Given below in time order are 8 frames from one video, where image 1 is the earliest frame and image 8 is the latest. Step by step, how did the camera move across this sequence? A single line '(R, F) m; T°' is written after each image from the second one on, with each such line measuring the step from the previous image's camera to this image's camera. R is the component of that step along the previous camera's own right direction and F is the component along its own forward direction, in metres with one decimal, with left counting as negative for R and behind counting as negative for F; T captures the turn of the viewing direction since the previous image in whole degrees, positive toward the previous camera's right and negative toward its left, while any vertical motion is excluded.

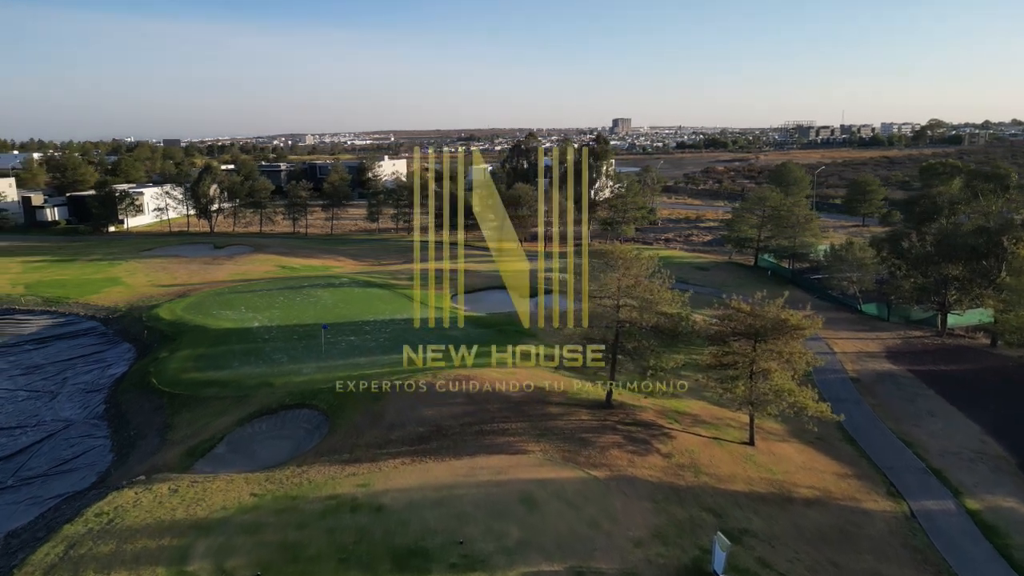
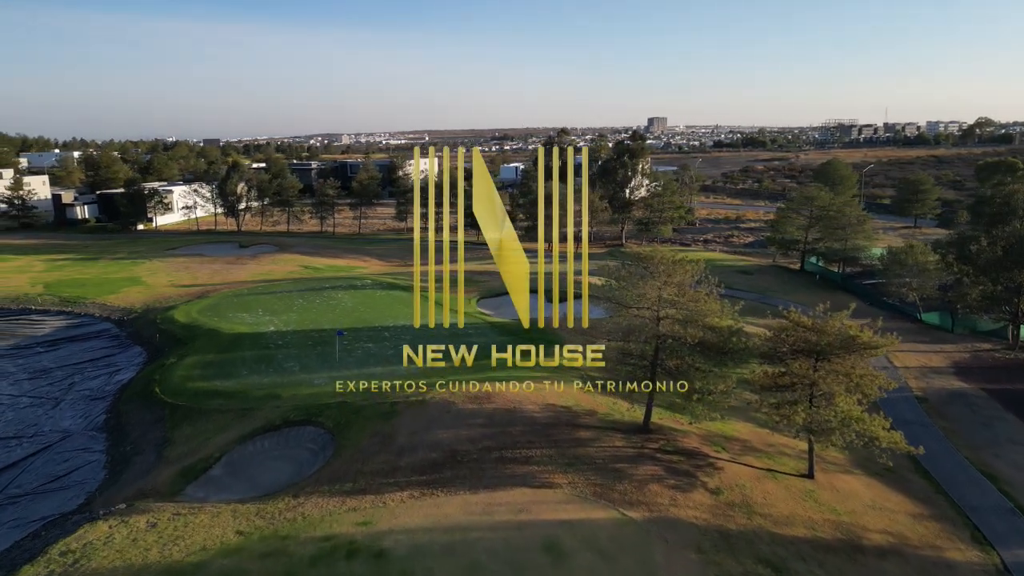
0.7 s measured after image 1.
(+0.2, +2.6) m; -3°
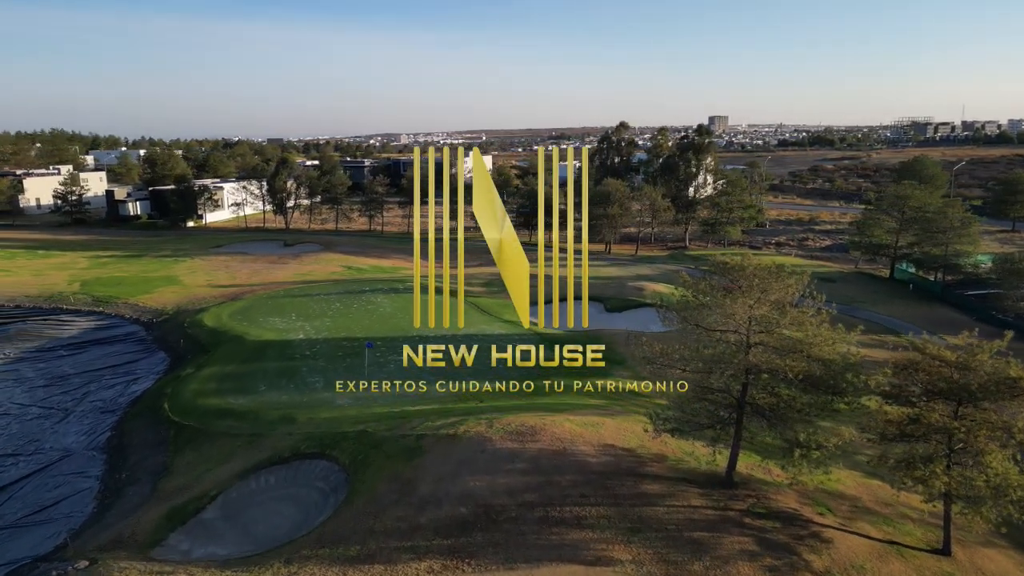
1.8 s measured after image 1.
(+0.1, +4.0) m; -4°
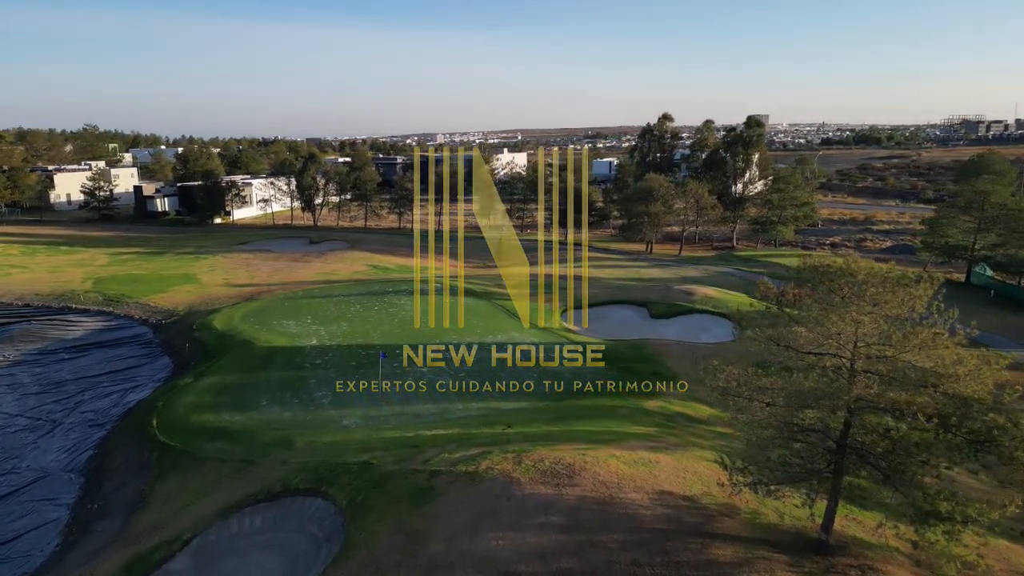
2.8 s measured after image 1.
(0.0, +3.5) m; -3°
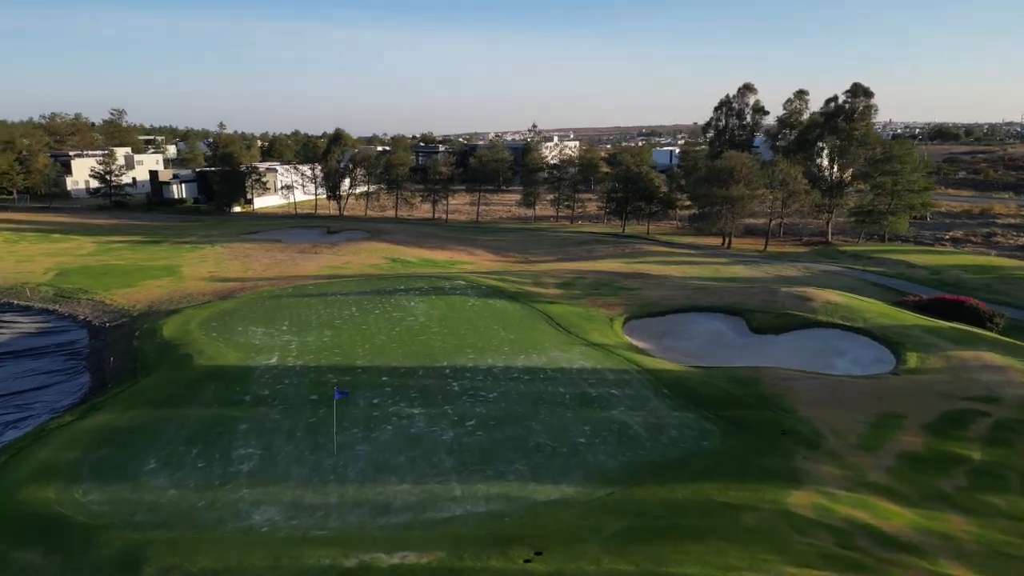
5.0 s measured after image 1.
(+0.2, +9.4) m; -4°
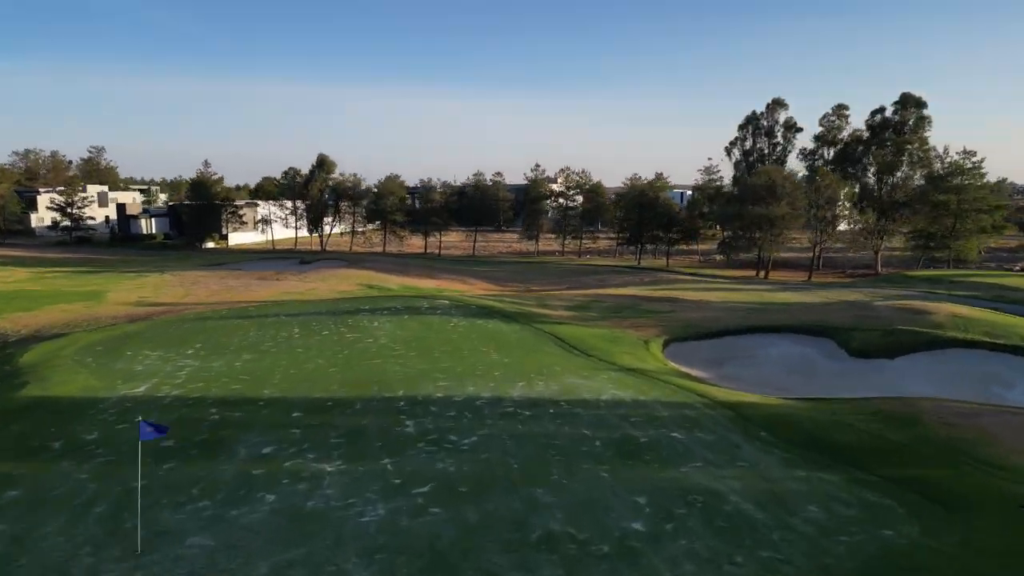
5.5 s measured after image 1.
(+0.2, +7.3) m; 0°
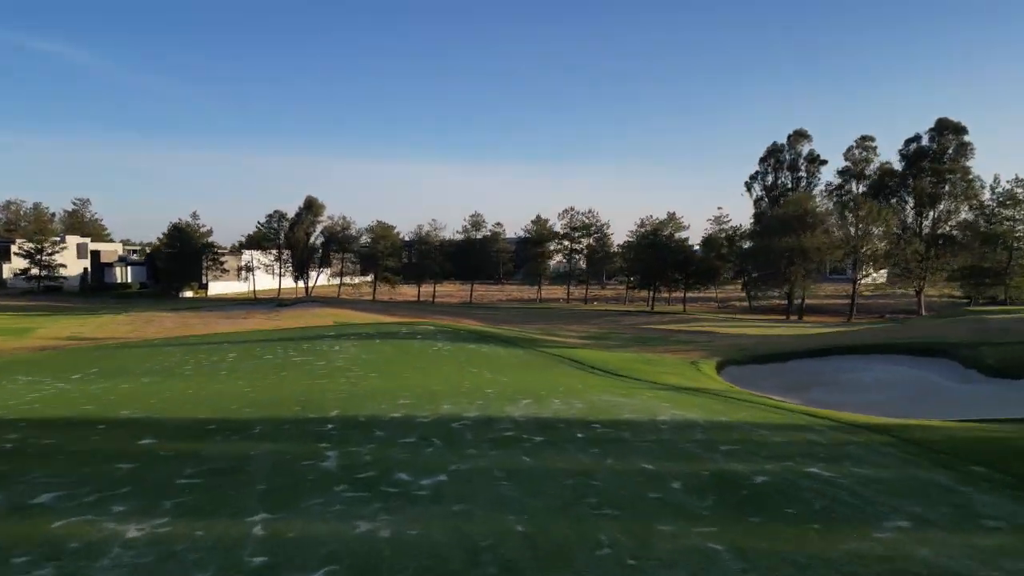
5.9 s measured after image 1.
(0.0, +4.8) m; 0°
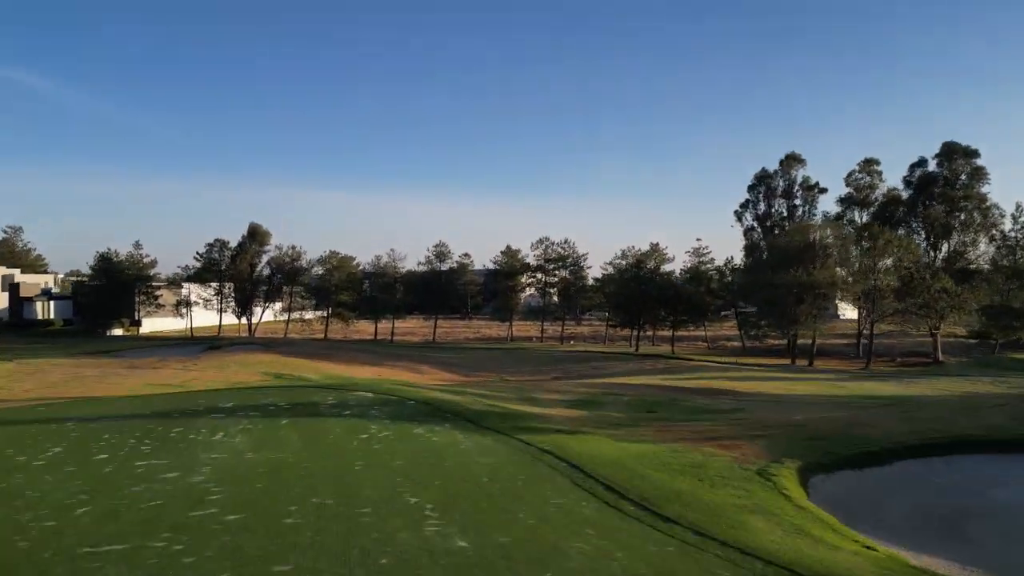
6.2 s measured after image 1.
(0.0, +5.1) m; +2°
